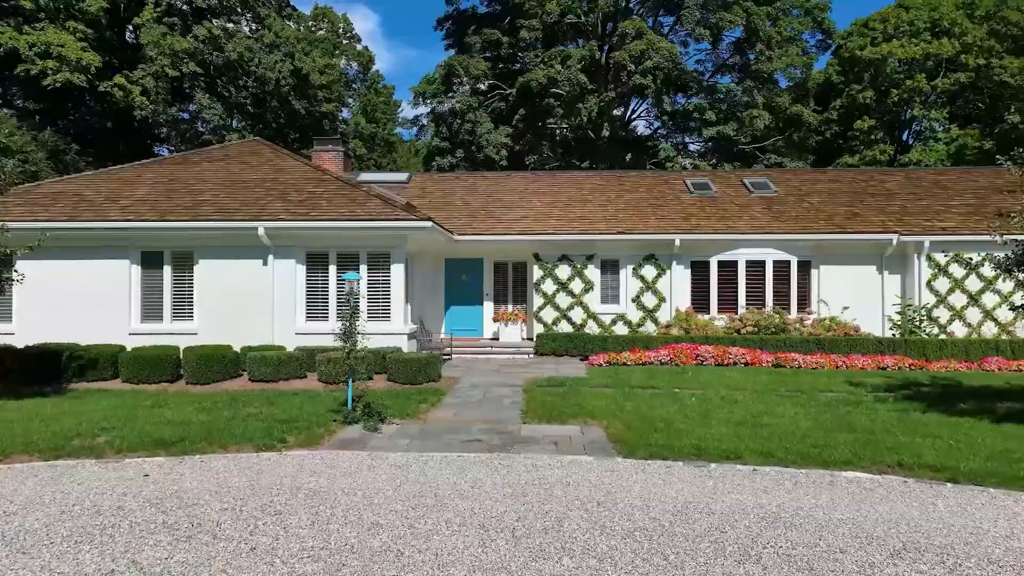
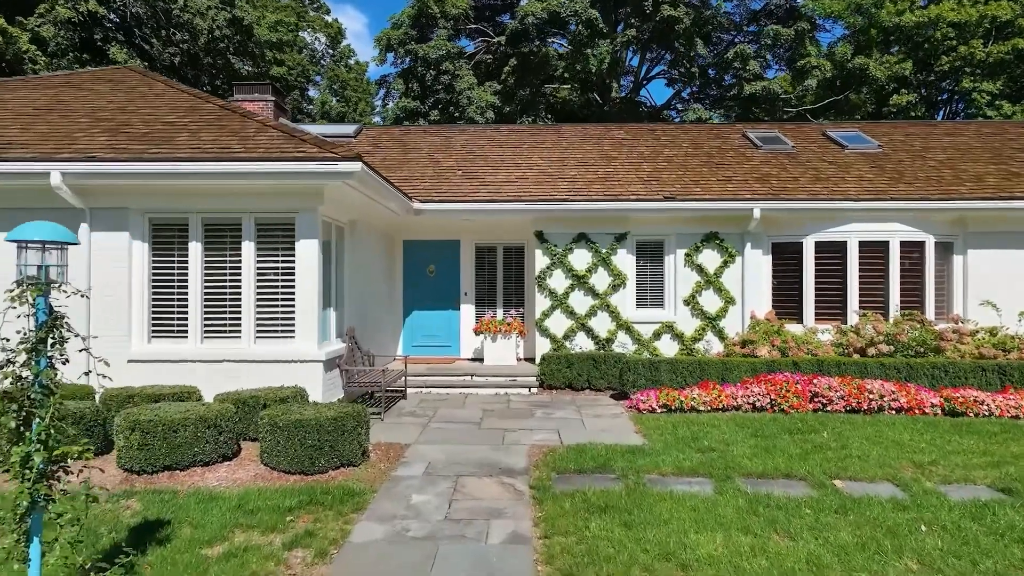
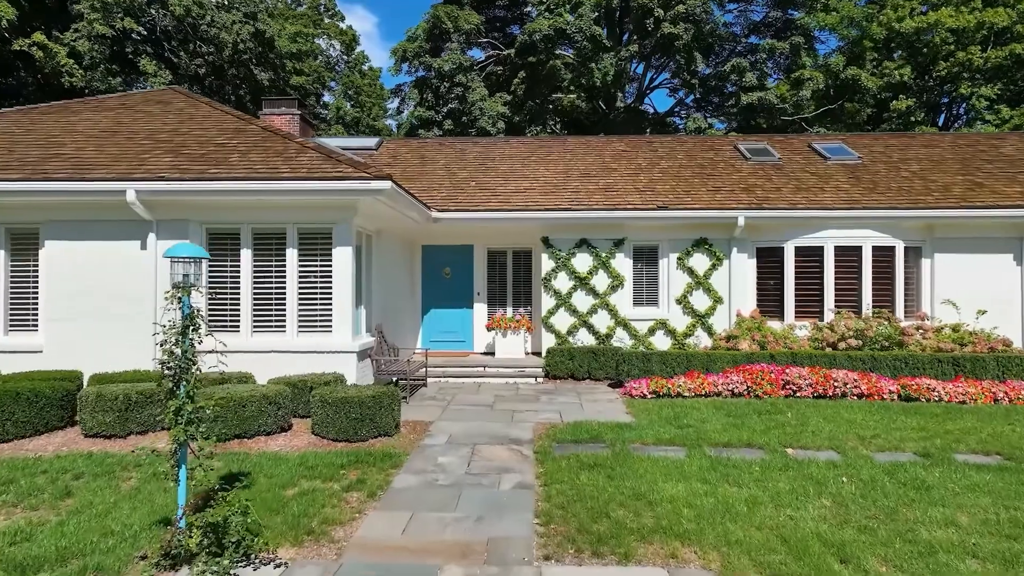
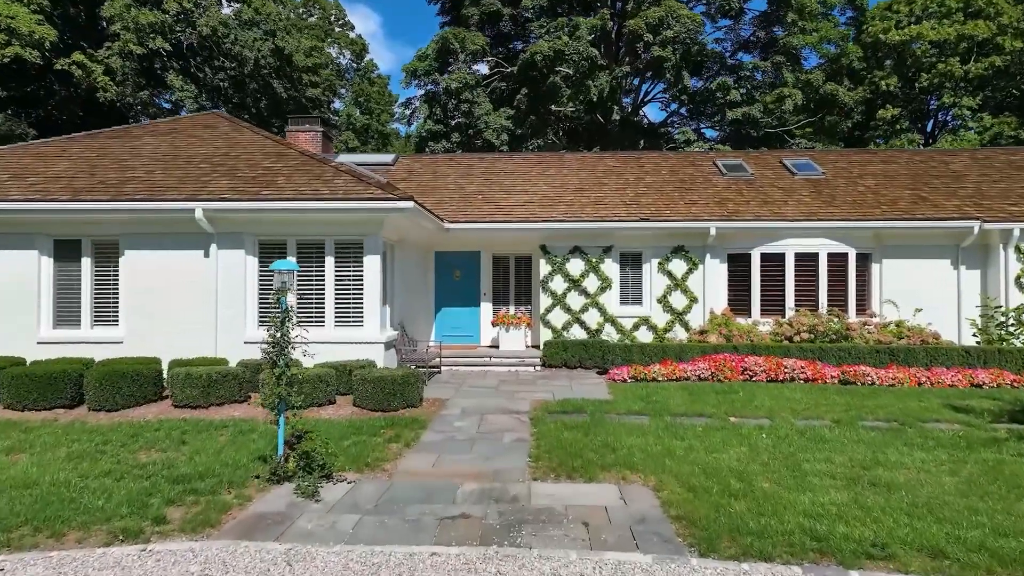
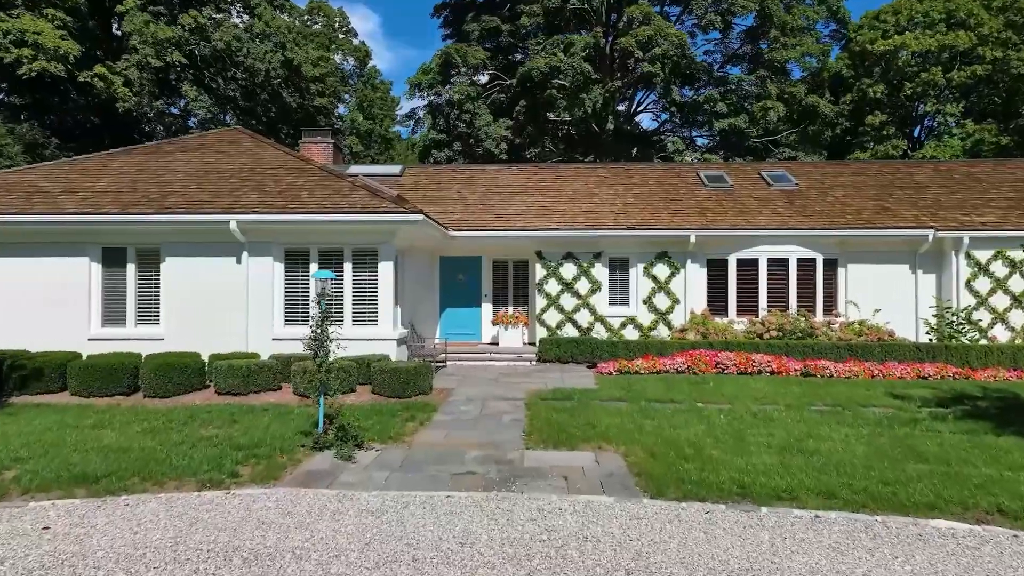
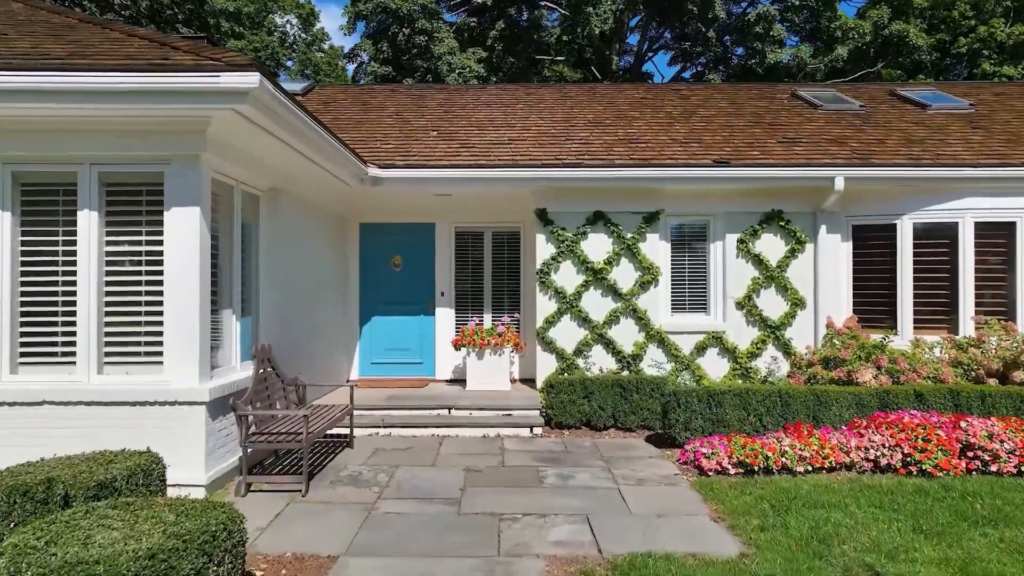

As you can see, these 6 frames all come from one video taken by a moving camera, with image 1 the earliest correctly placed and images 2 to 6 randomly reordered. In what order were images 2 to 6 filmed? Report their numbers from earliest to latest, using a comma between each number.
5, 4, 3, 2, 6
